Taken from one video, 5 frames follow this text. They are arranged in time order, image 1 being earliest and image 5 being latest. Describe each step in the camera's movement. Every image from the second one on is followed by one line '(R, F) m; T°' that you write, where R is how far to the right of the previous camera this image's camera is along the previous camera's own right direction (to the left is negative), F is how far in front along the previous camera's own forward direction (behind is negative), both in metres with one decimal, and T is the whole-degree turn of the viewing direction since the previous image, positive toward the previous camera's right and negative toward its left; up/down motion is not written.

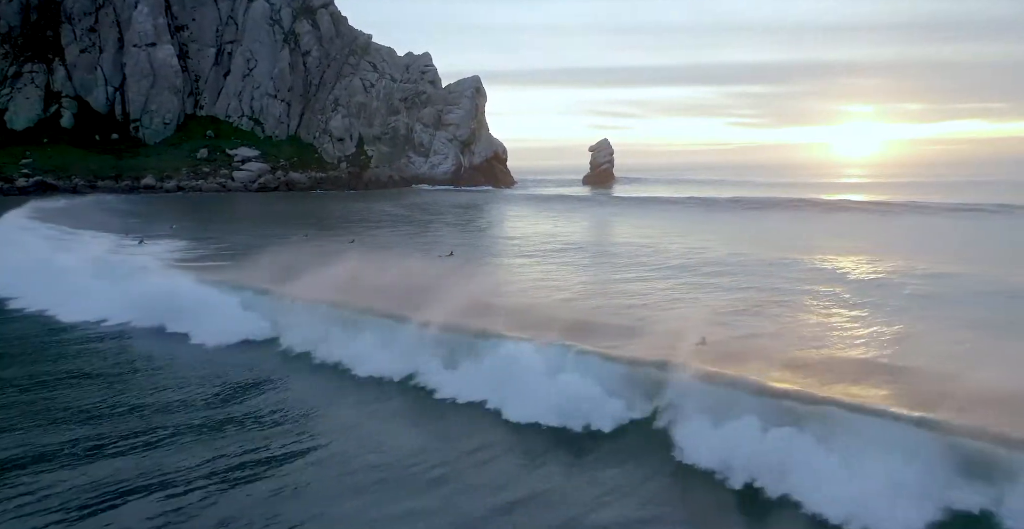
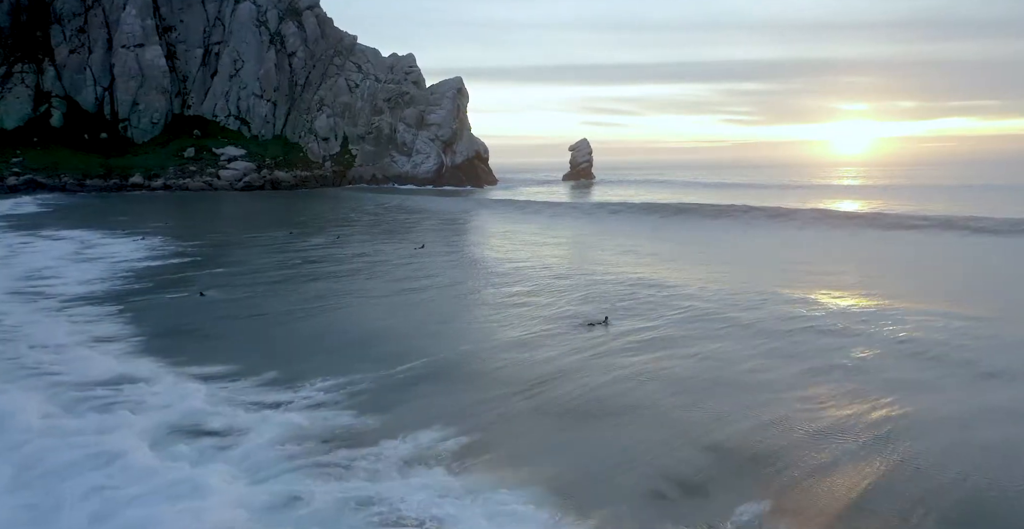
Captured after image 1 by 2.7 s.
(+1.8, -1.9) m; 0°
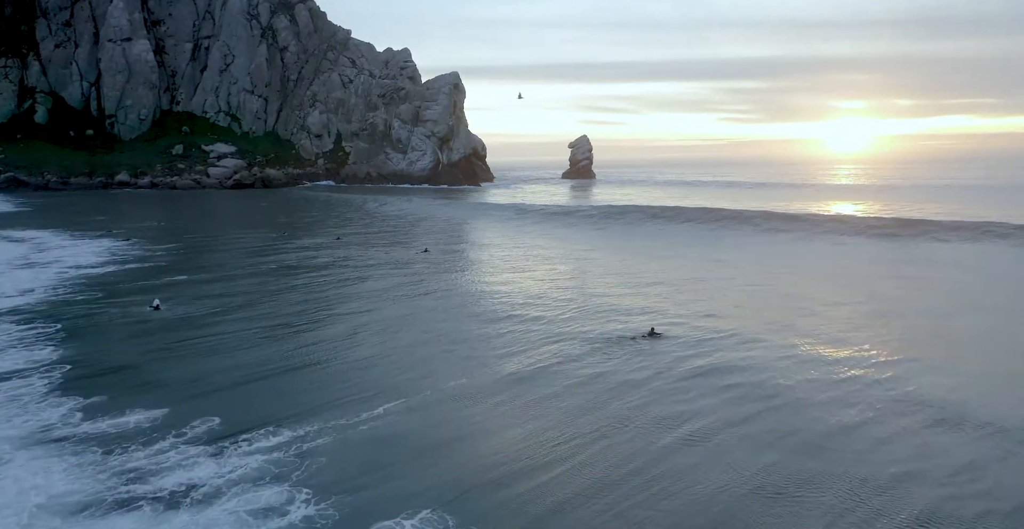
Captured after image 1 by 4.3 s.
(-0.1, +2.1) m; 0°
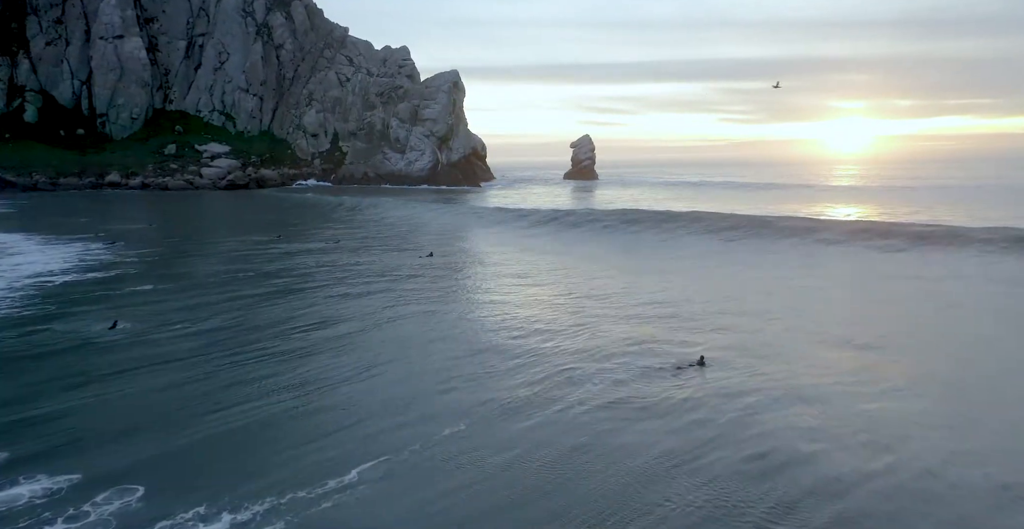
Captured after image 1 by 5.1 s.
(-0.2, +1.7) m; 0°
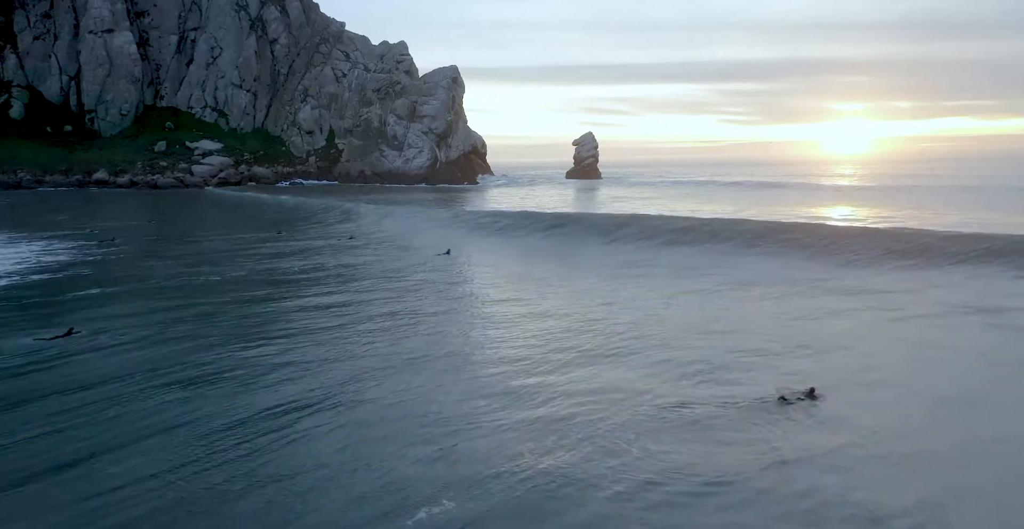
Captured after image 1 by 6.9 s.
(-0.3, +2.1) m; 0°
